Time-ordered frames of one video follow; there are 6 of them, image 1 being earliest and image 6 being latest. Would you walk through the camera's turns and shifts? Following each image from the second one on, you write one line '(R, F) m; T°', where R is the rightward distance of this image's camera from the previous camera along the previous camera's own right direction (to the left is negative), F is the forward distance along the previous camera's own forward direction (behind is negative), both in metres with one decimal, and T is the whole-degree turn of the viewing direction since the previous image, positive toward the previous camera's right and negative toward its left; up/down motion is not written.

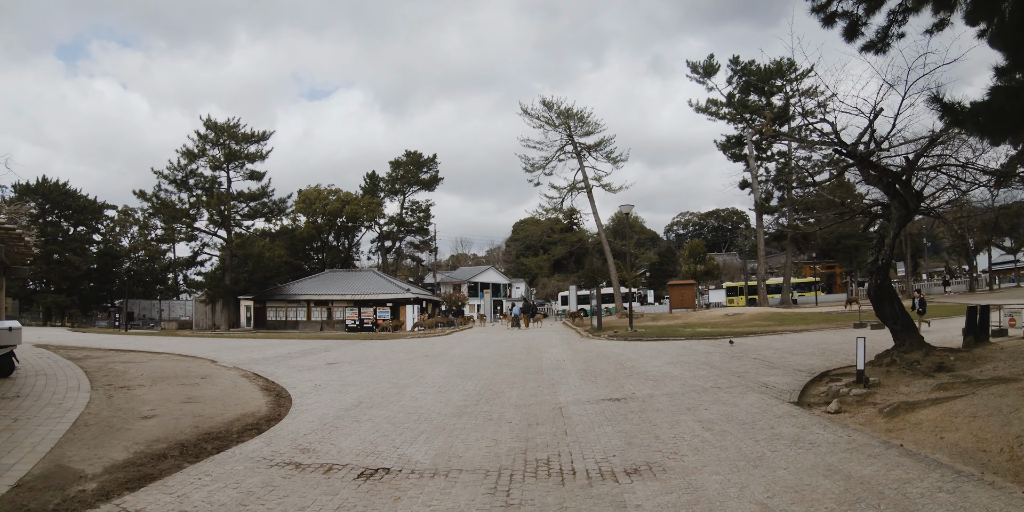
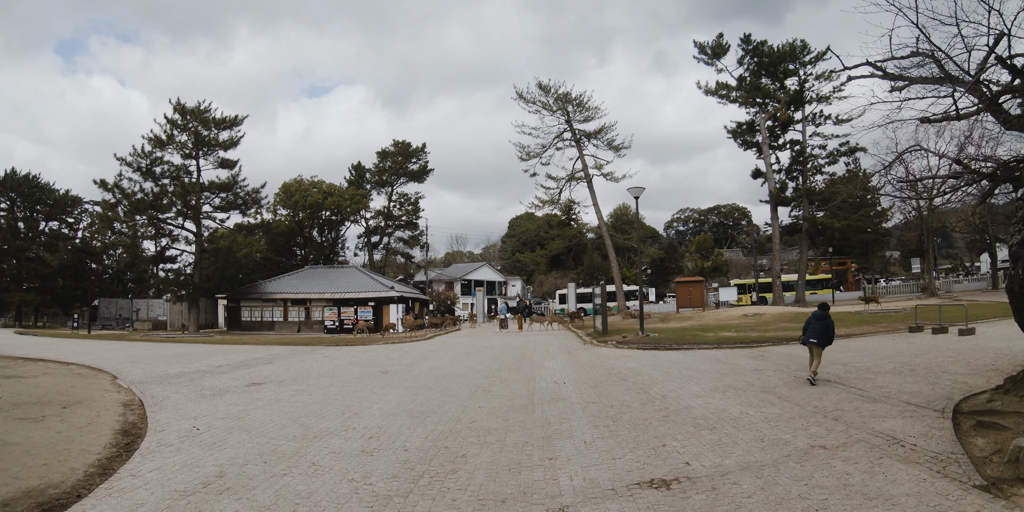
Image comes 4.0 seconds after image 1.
(+0.3, +4.1) m; 0°
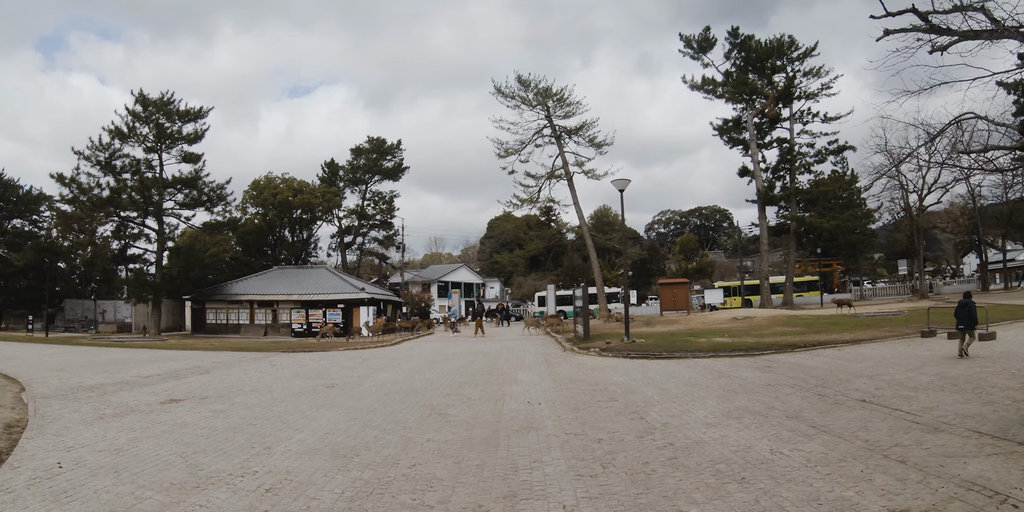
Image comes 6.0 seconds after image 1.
(+0.3, +2.0) m; +2°
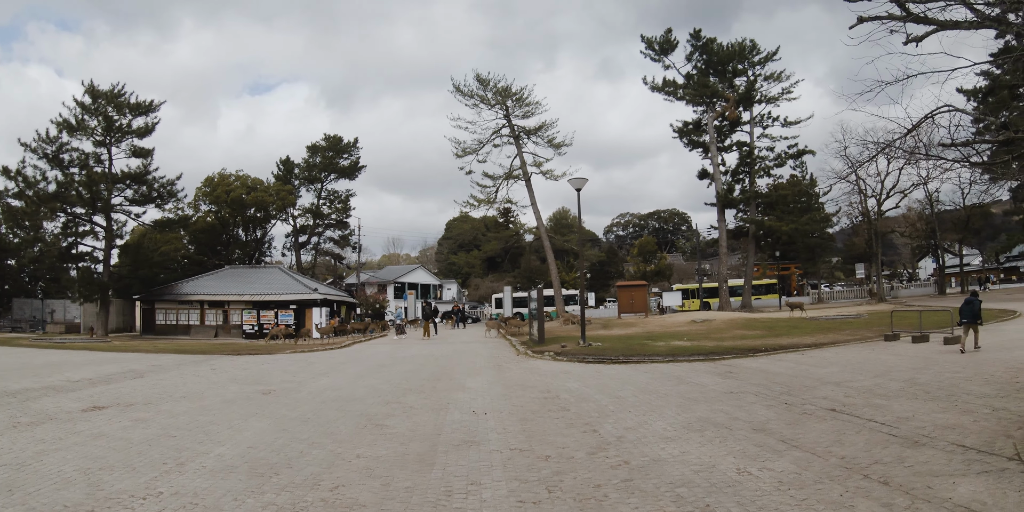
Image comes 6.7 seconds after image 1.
(+0.3, +0.8) m; +3°
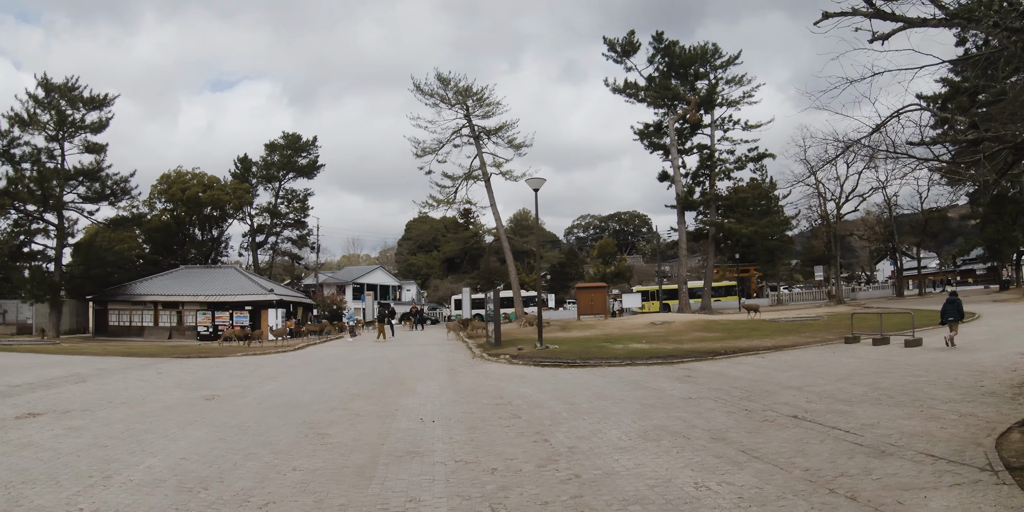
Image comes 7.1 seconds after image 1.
(+0.2, +0.4) m; +3°
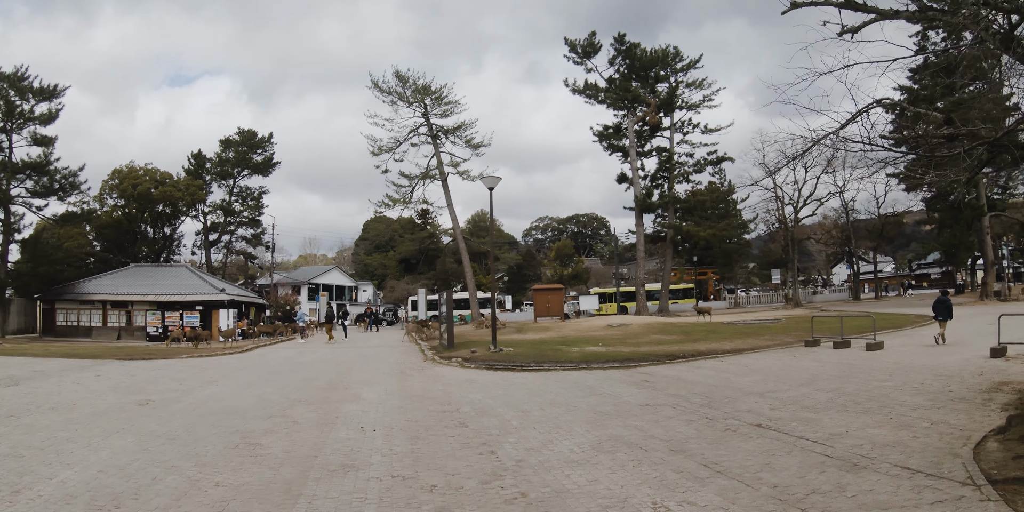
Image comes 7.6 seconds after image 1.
(+0.2, +0.5) m; +3°
